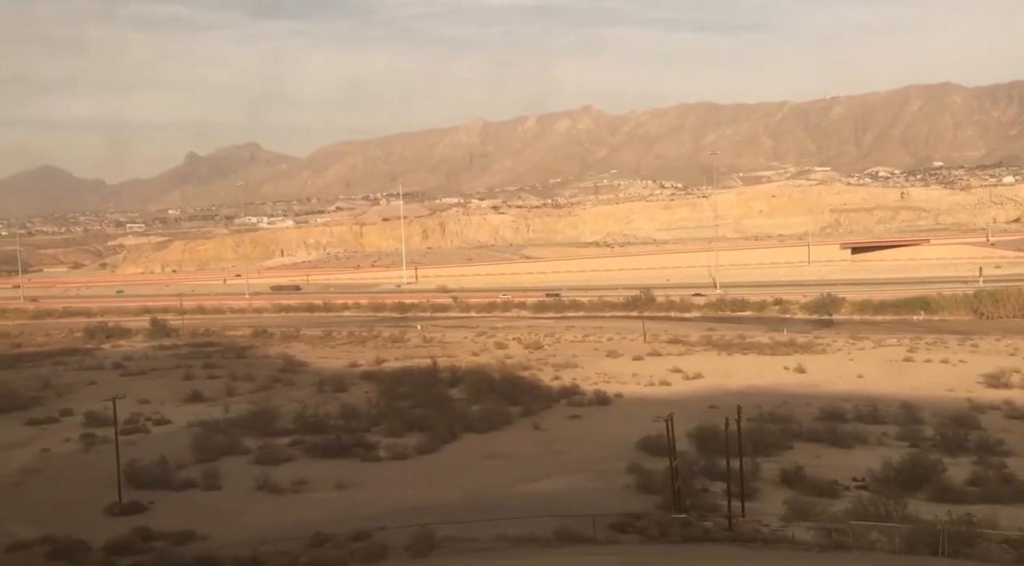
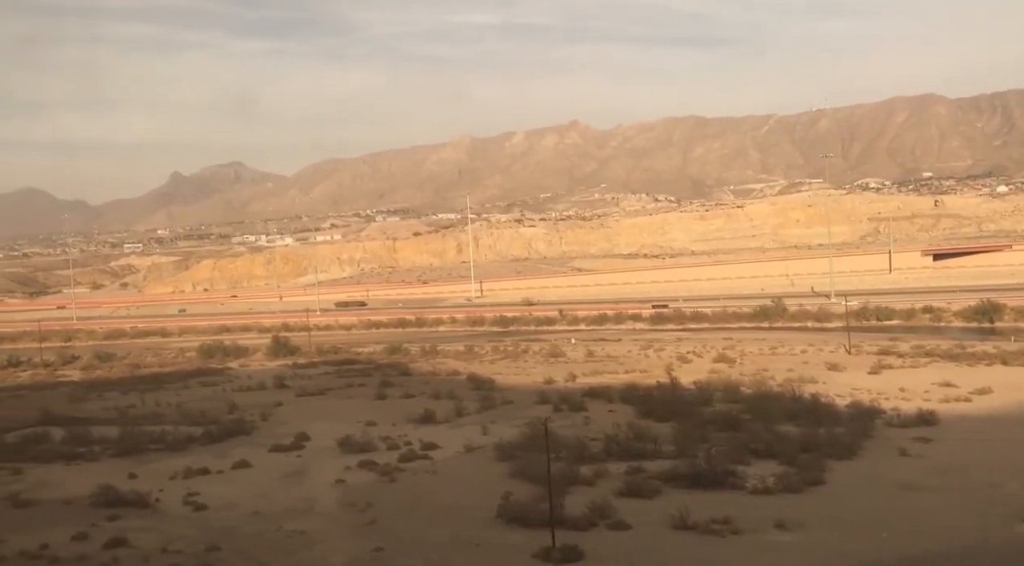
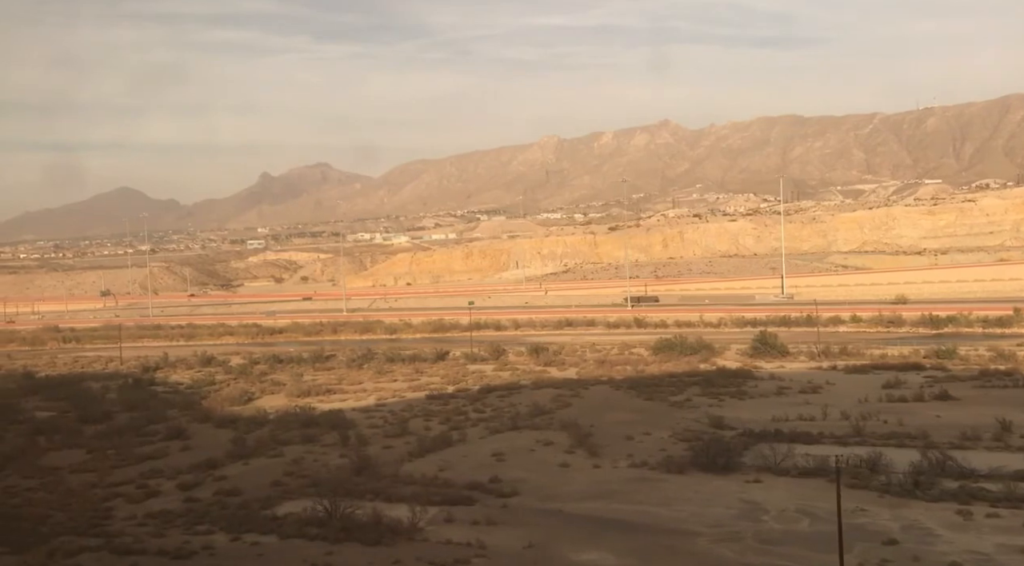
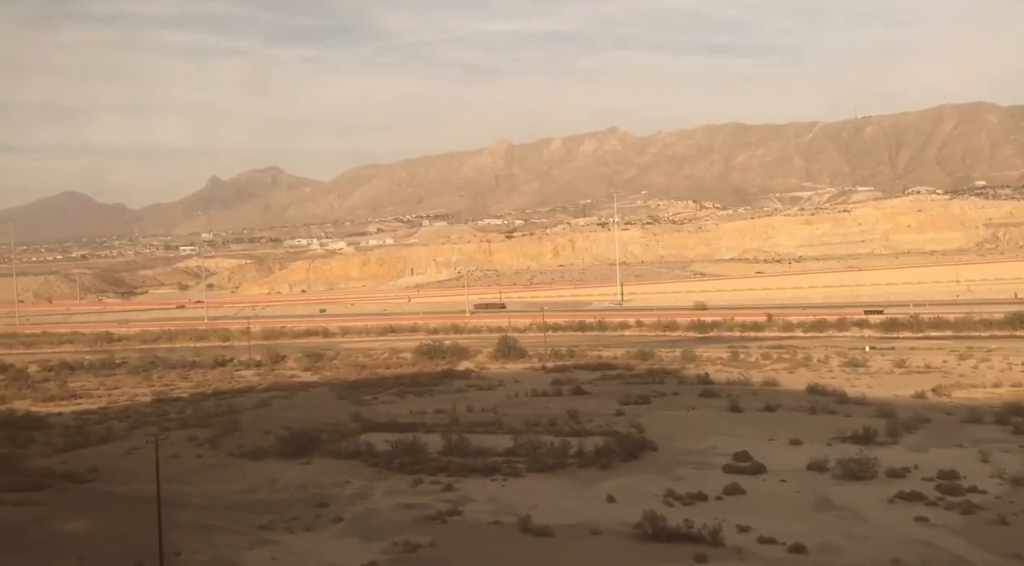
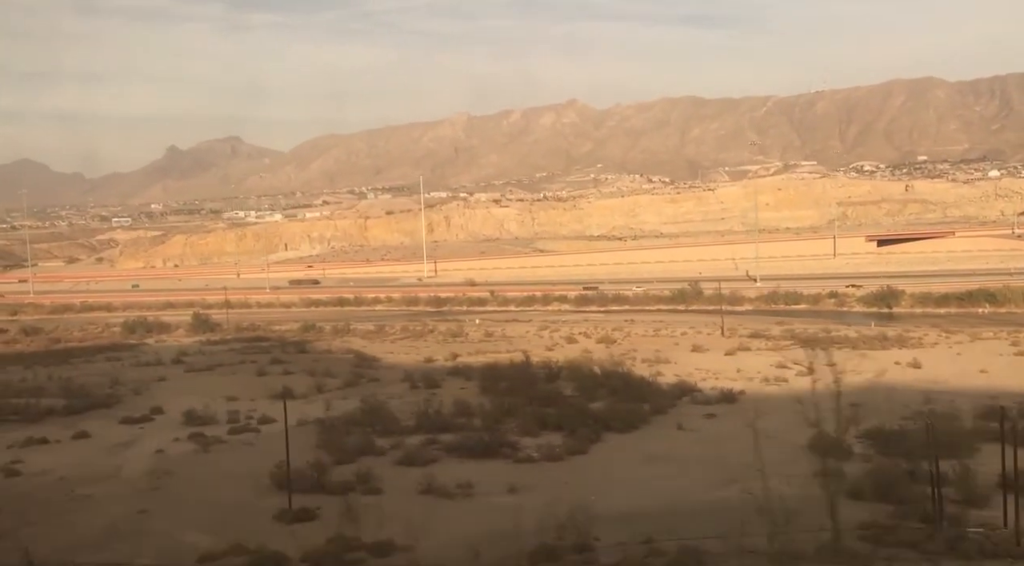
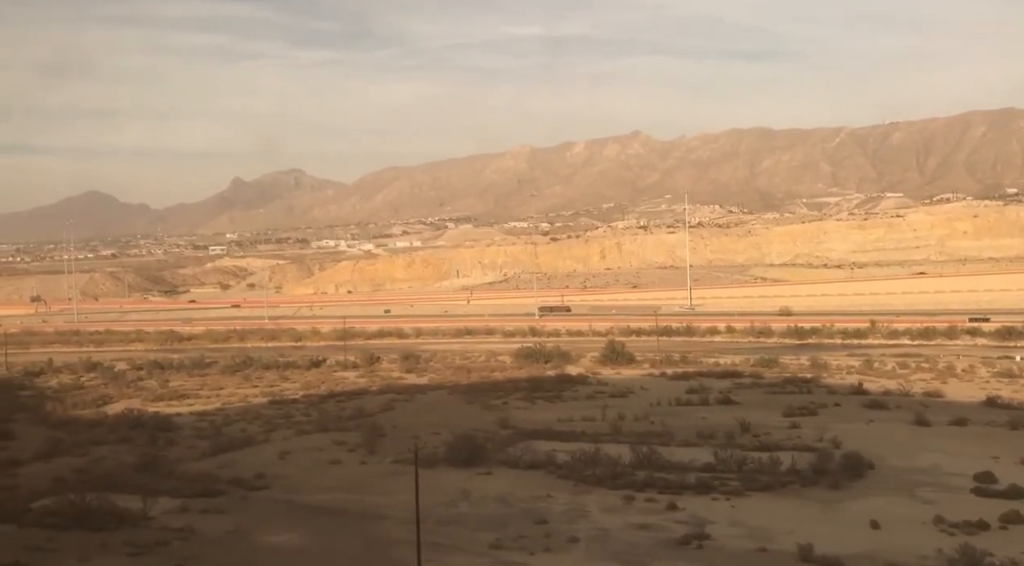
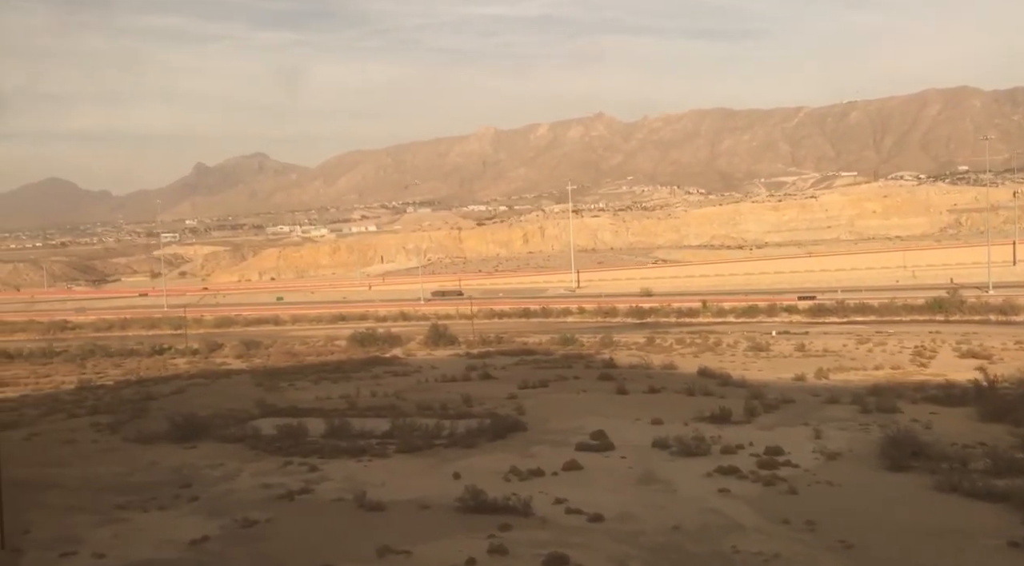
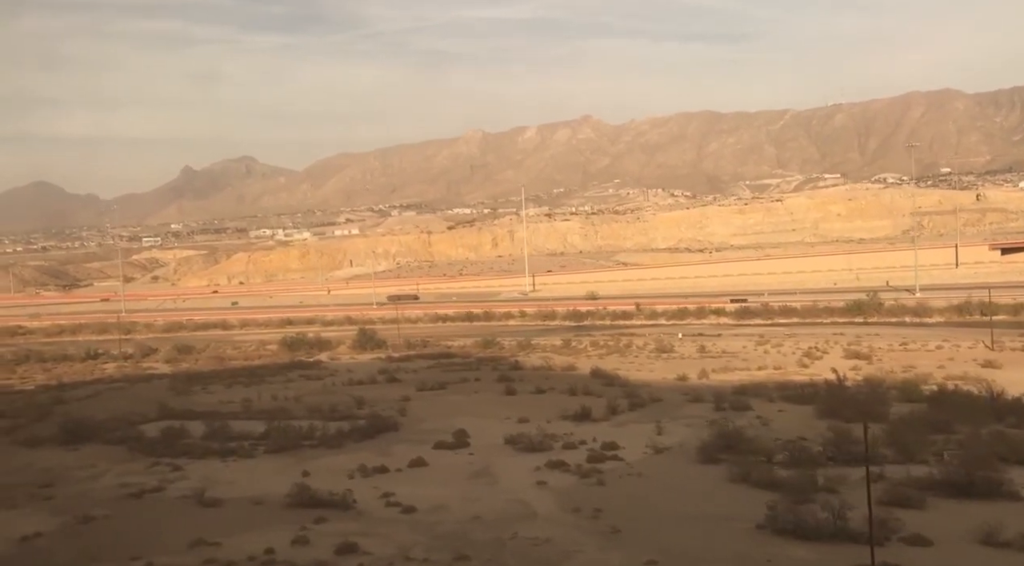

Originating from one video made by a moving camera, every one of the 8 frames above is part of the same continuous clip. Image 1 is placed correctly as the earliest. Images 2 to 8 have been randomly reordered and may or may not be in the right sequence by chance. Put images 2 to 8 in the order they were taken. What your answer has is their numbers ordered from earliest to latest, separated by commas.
5, 2, 8, 7, 4, 6, 3
